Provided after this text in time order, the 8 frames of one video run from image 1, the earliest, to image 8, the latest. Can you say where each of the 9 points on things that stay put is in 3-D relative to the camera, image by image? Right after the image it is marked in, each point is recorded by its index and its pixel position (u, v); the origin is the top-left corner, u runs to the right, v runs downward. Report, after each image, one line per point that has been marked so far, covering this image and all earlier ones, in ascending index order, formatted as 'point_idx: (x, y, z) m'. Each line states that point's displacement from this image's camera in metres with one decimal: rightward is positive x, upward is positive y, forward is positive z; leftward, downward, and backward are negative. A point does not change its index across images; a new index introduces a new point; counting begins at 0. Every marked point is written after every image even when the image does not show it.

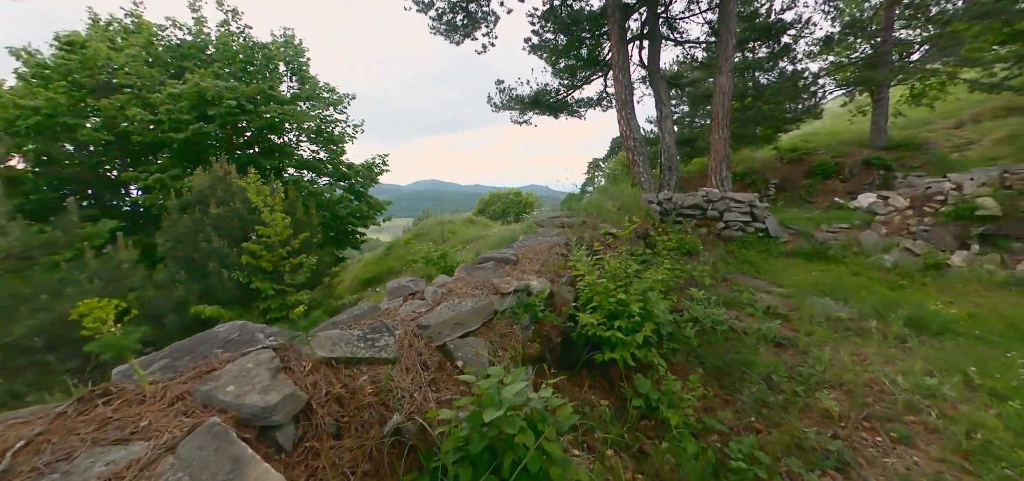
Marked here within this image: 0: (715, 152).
0: (+5.9, +2.5, +11.7) m
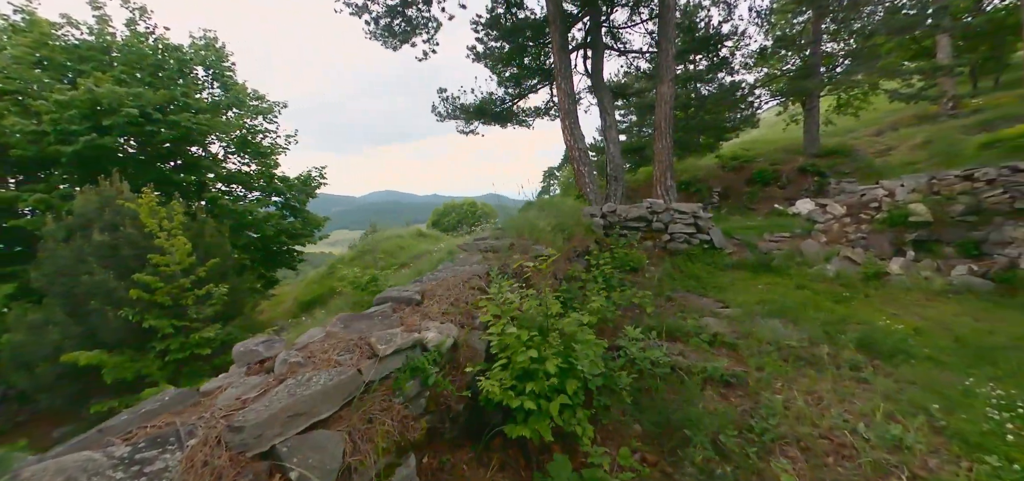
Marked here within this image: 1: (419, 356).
0: (+4.2, +2.2, +11.4) m
1: (-0.8, -1.0, +3.2) m
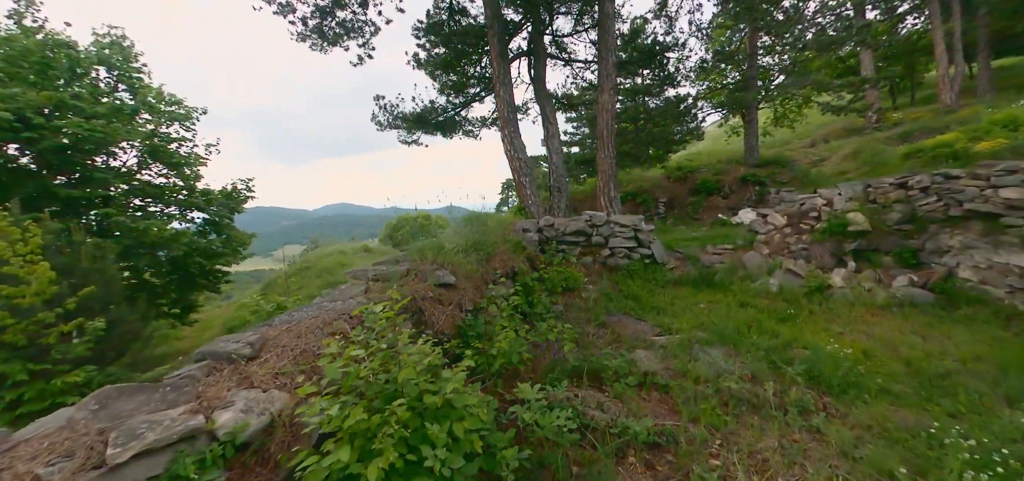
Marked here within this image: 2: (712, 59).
0: (+2.4, +1.9, +10.9) m
1: (-1.7, -1.2, +2.1) m
2: (+7.9, +7.0, +15.8) m
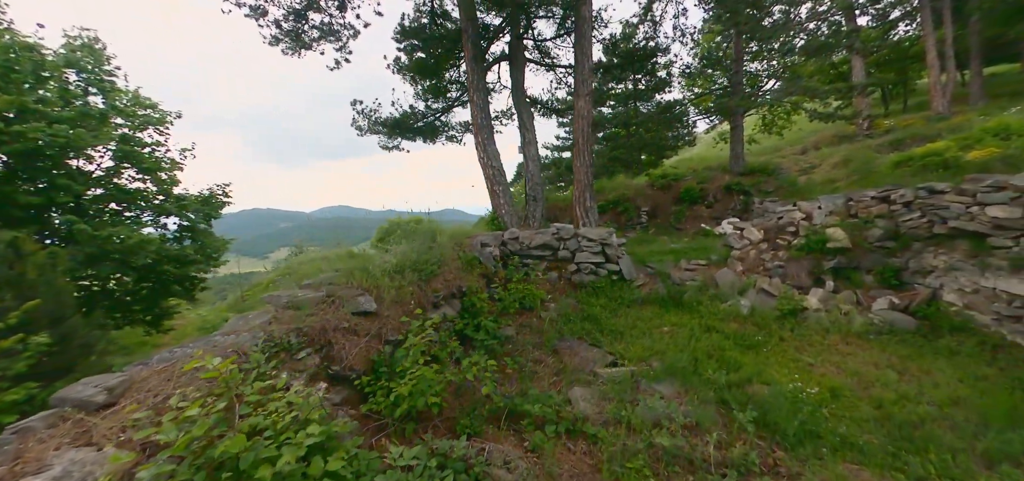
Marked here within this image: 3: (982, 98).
0: (+1.7, +1.6, +10.5) m
1: (-2.4, -1.4, +1.7) m
2: (+7.2, +6.6, +15.5) m
3: (+21.5, +6.5, +18.5) m
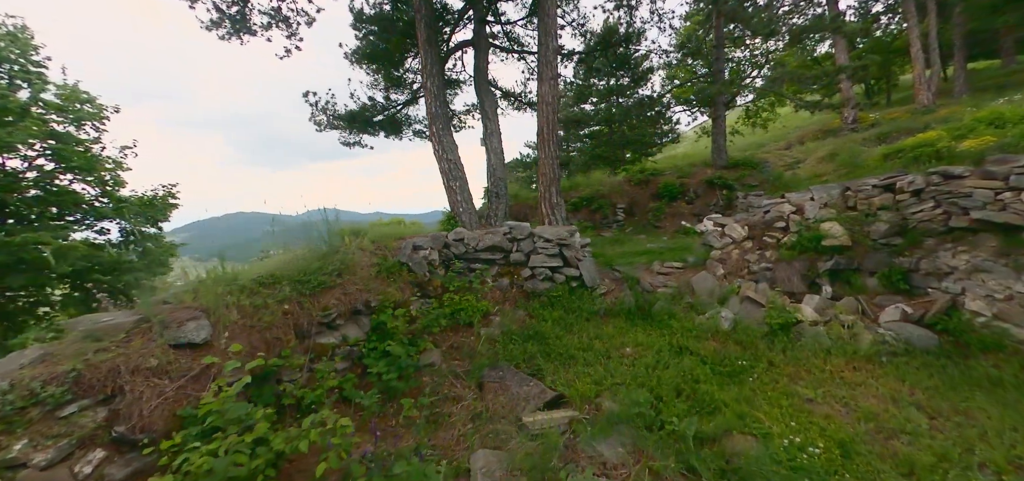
0: (+0.7, +1.5, +9.4) m
1: (-3.2, -1.4, +0.4) m
2: (+6.0, +6.7, +14.5) m
3: (+20.2, +6.7, +17.8) m
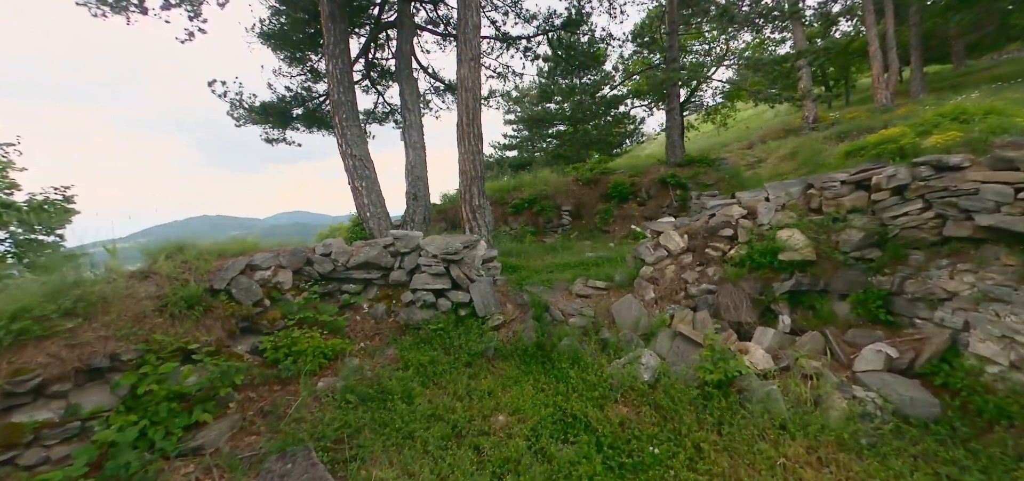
0: (-1.0, +1.3, +7.9) m
1: (-4.4, -1.5, -1.3) m
2: (+4.1, +6.5, +13.3) m
3: (+18.1, +6.5, +17.3) m
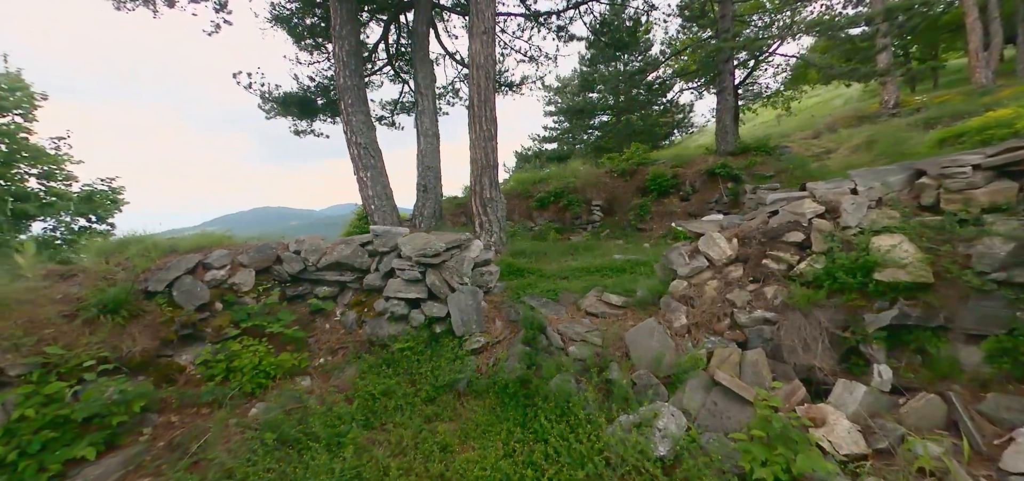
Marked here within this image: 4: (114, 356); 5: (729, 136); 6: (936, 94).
0: (-0.7, +1.4, +7.0) m
1: (-5.1, -1.5, -1.7) m
2: (+5.0, +6.5, +11.7) m
3: (+19.4, +6.2, +14.2) m
4: (-3.1, -0.9, +3.2) m
5: (+5.5, +2.6, +9.9) m
6: (+15.3, +5.2, +14.0) m
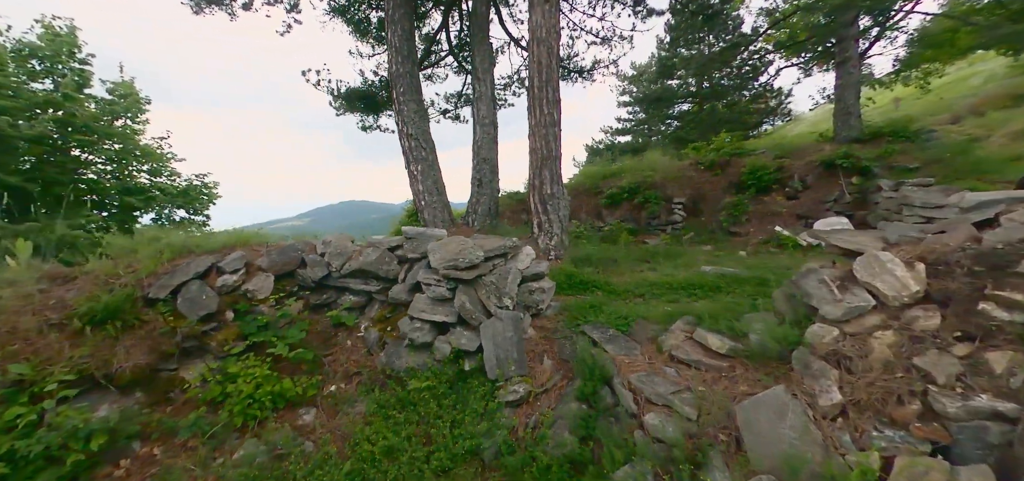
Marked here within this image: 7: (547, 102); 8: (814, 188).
0: (+0.3, +1.4, +6.0) m
1: (-5.6, -1.5, -1.7) m
2: (+6.8, +6.3, +9.7) m
3: (+21.5, +5.7, +9.8) m
4: (-2.8, -0.9, +2.7) m
5: (+6.9, +2.4, +7.9) m
6: (+17.3, +4.8, +10.2) m
7: (+0.6, +2.1, +6.0) m
8: (+5.4, +0.9, +7.0) m
